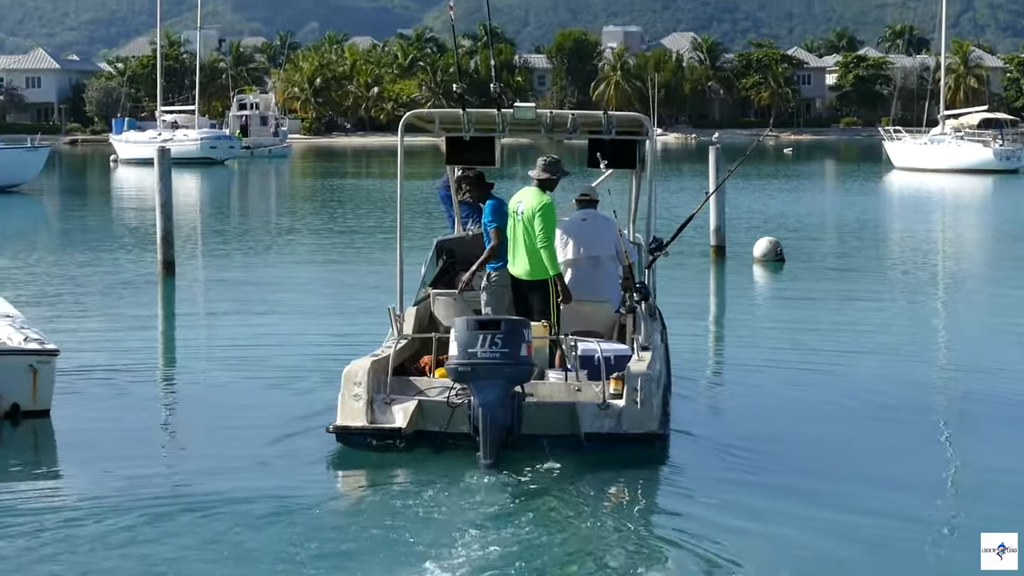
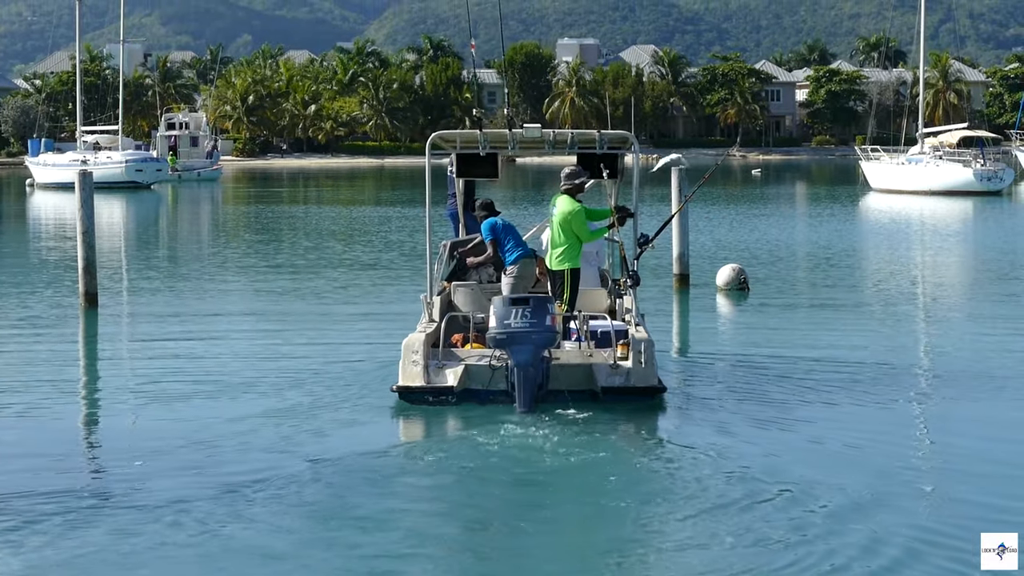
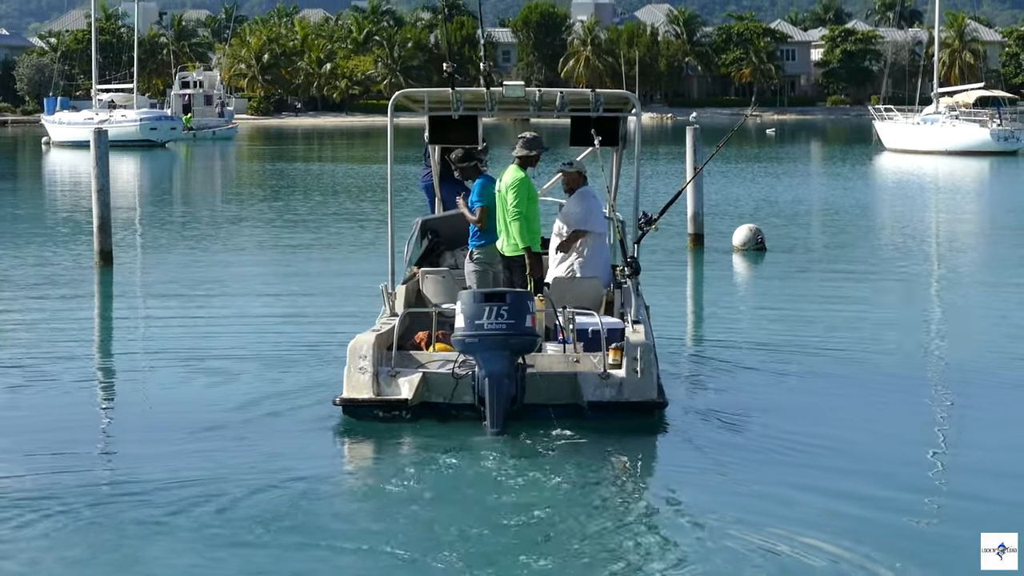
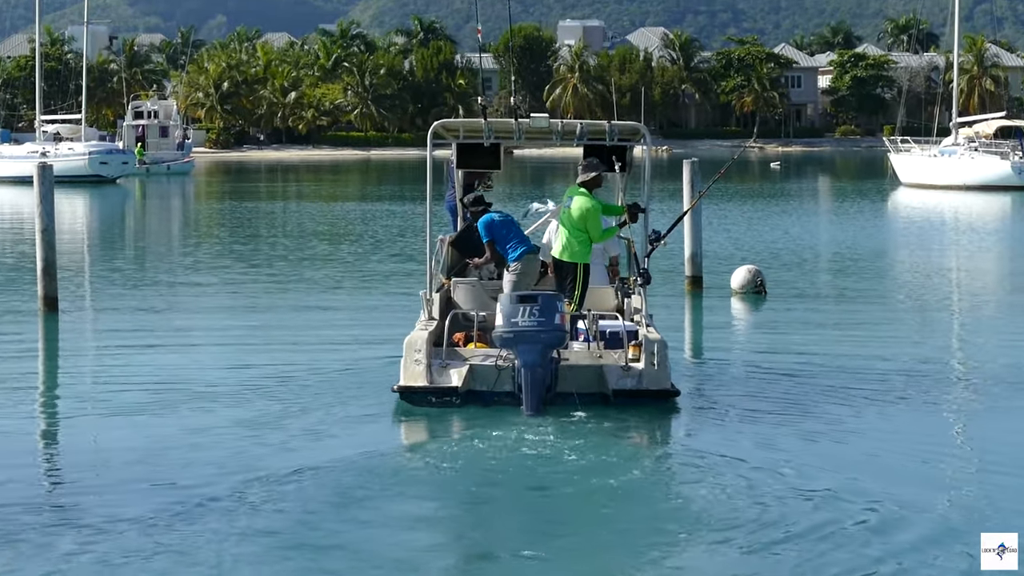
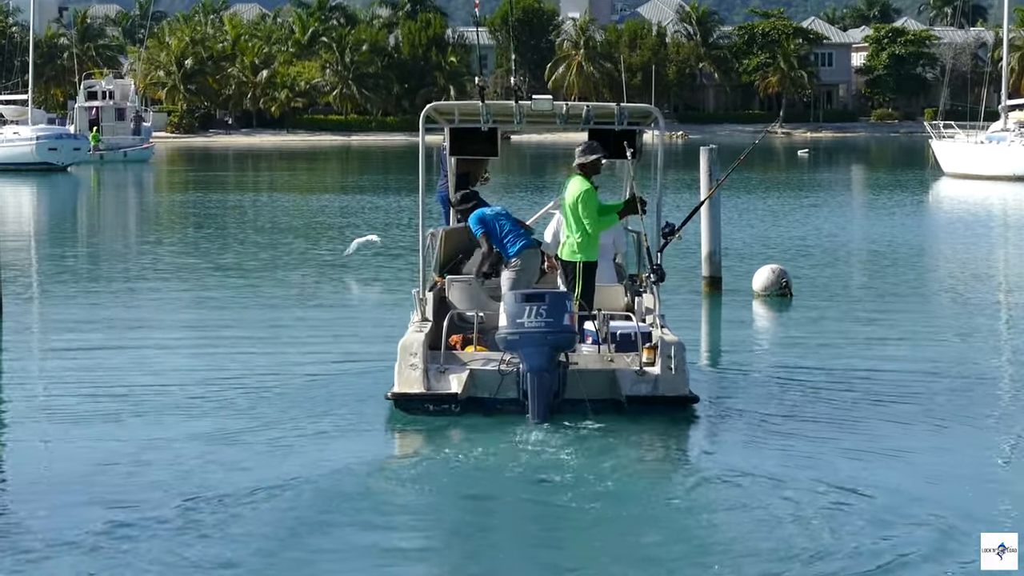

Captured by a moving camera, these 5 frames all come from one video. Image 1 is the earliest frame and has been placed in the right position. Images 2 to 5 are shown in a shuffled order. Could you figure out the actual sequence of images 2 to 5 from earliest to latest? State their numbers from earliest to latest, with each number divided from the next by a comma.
3, 2, 4, 5
